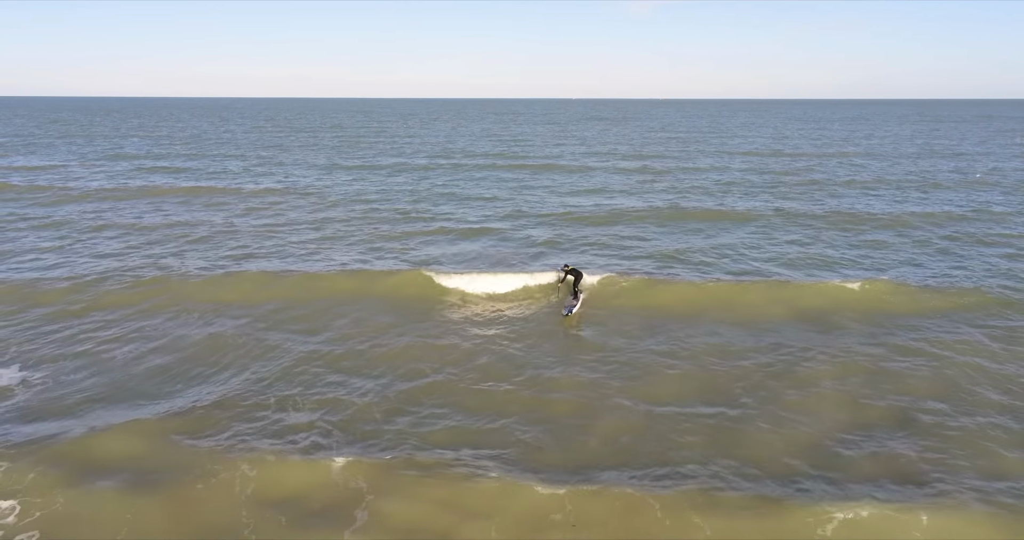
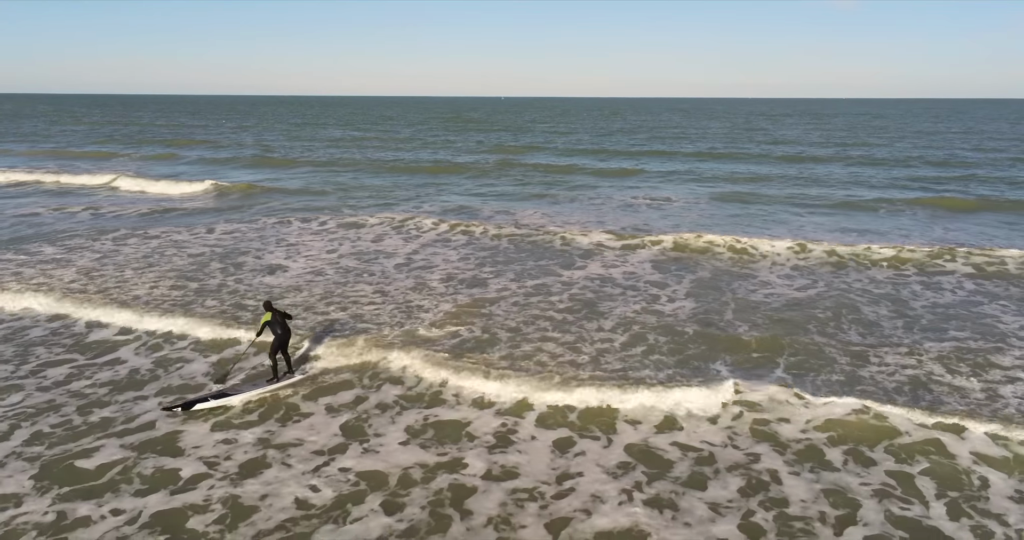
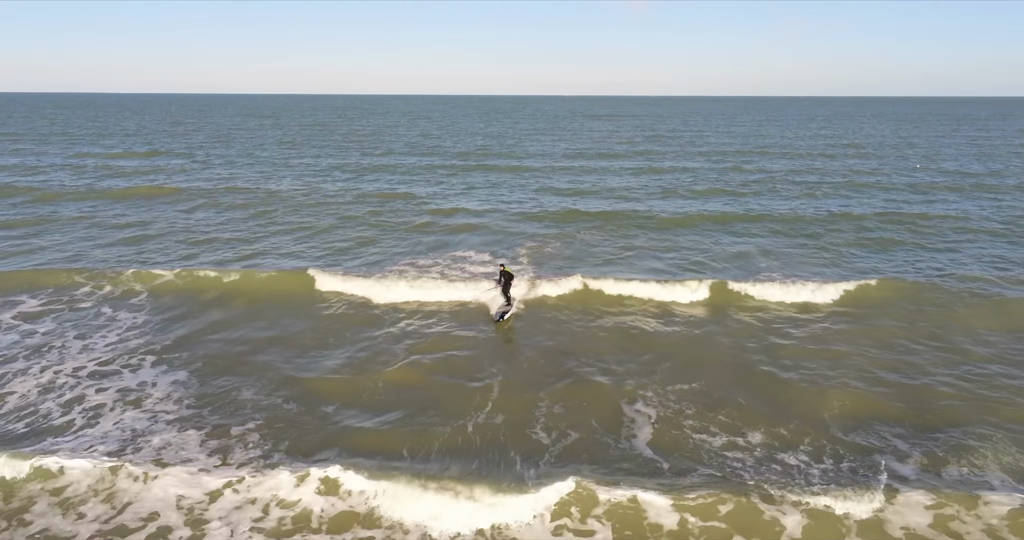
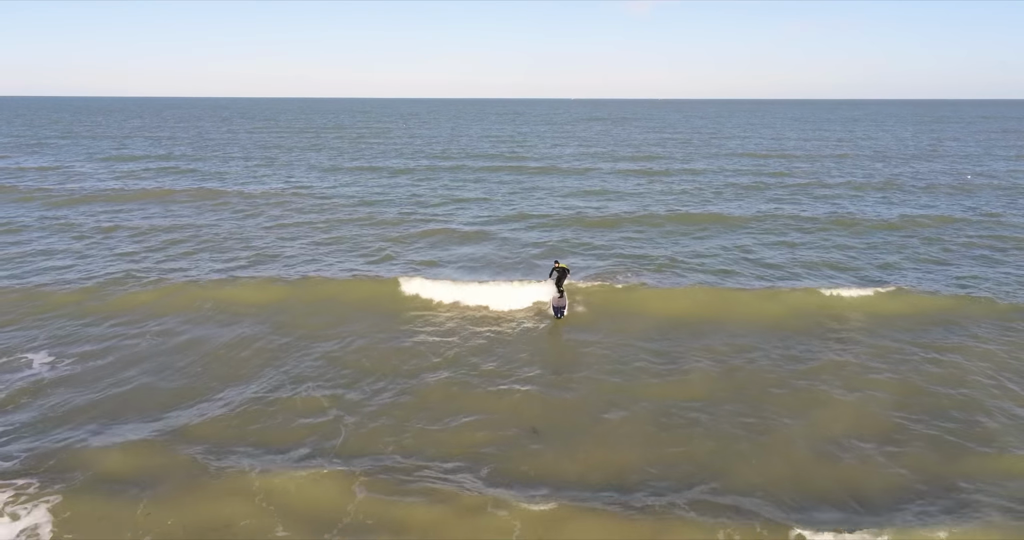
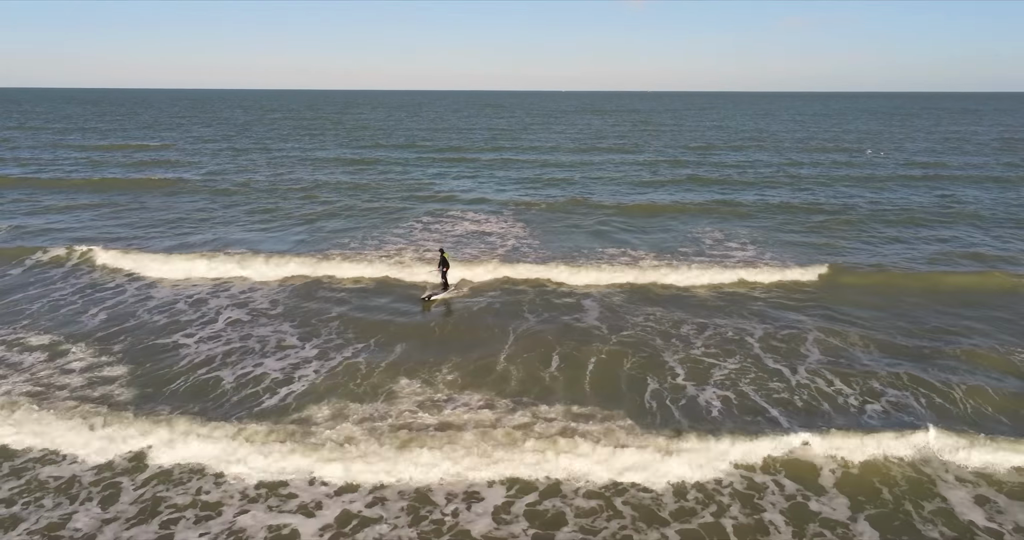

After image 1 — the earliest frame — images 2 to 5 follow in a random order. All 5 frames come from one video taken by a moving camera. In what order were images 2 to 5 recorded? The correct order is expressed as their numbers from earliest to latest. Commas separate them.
4, 3, 5, 2
